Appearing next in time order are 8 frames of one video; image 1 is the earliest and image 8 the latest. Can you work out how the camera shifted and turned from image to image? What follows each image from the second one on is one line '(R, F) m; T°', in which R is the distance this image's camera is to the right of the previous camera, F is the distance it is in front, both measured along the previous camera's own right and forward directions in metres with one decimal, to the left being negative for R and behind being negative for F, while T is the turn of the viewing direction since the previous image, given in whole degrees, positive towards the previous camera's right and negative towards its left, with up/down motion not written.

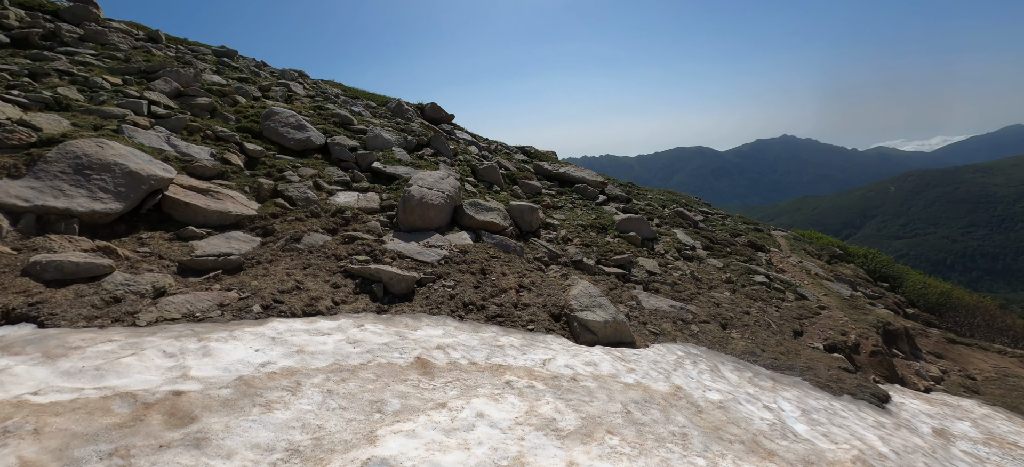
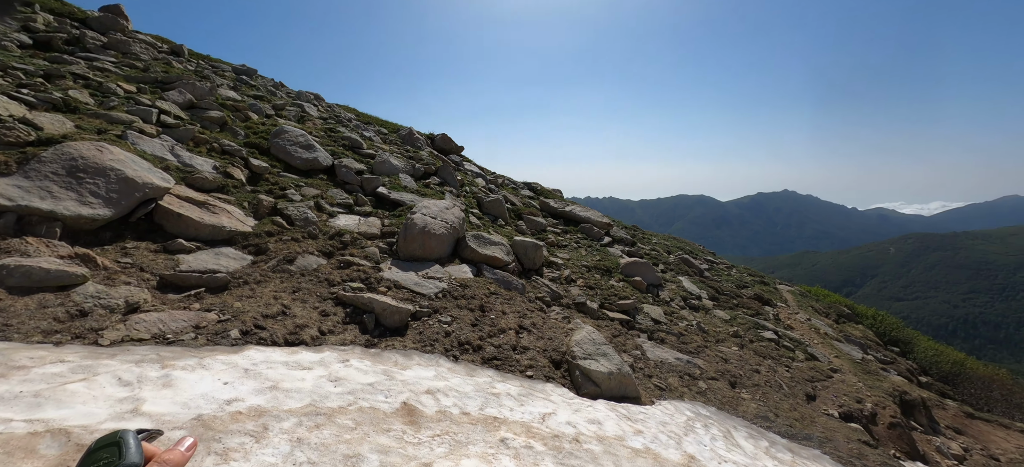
(-0.1, +0.4) m; 0°
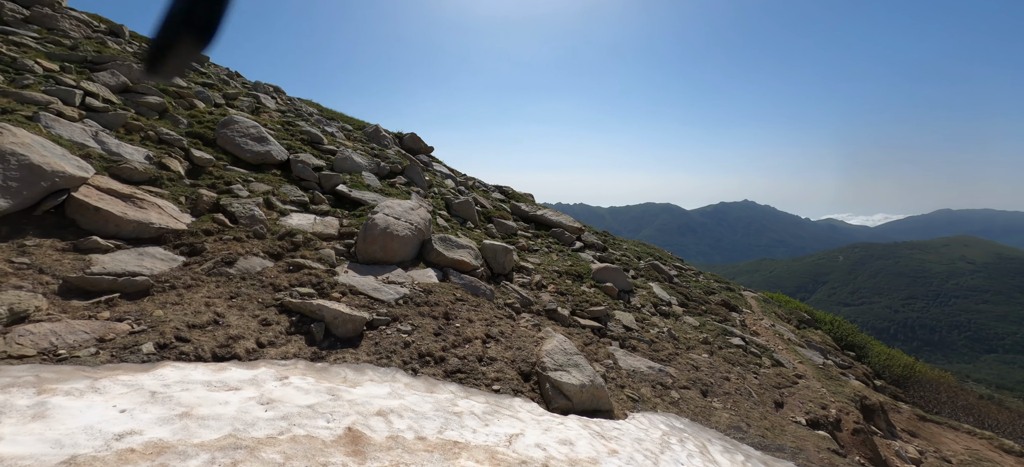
(+0.1, +0.5) m; +4°
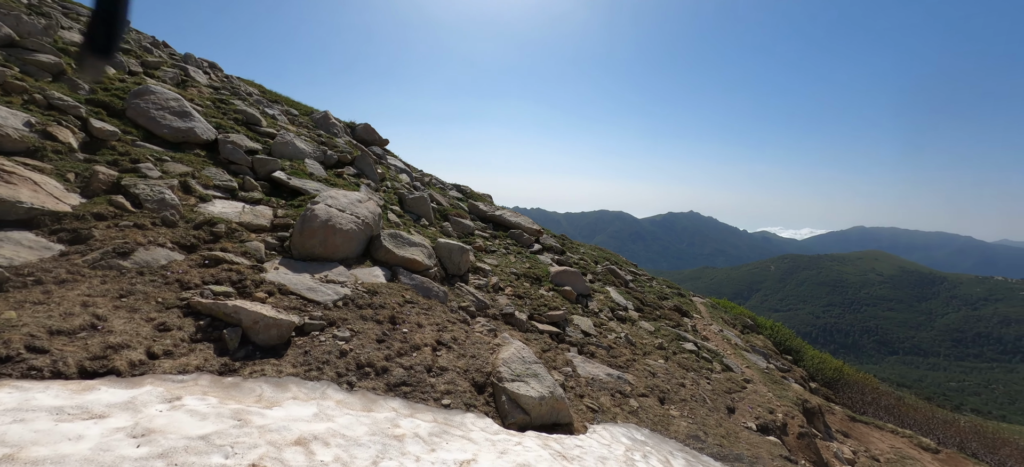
(0.0, +0.6) m; +6°
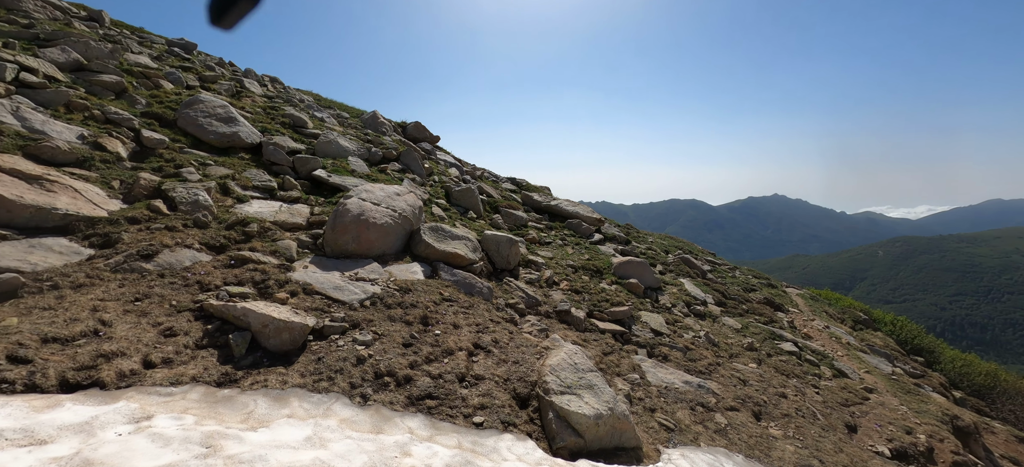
(+0.3, +1.0) m; -9°
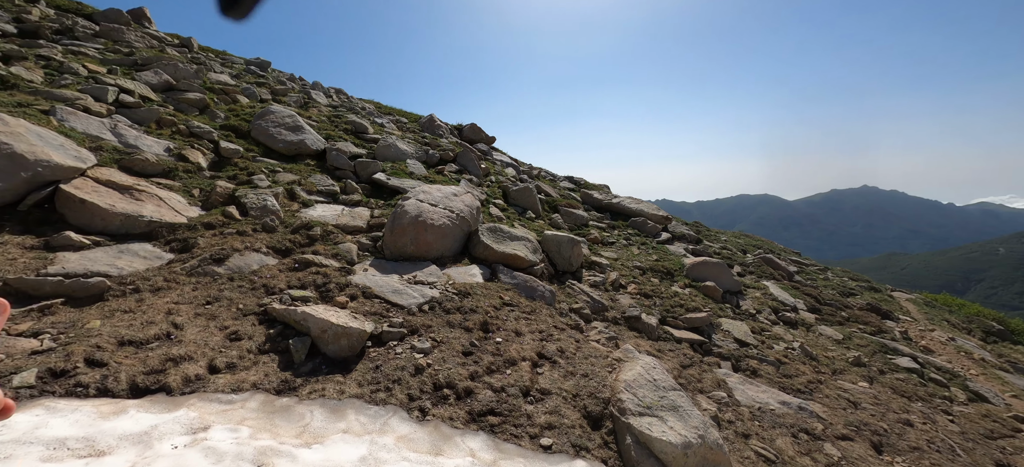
(-0.1, +0.4) m; -8°
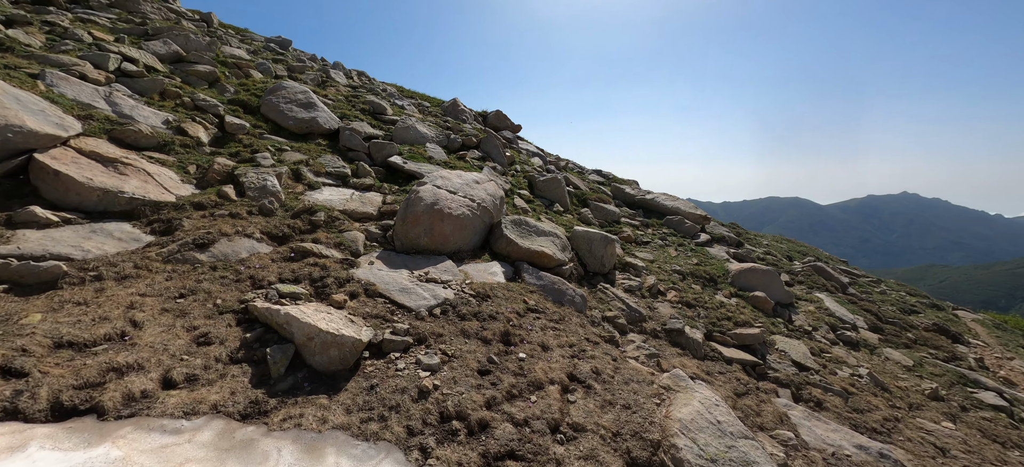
(-0.1, +0.9) m; -3°
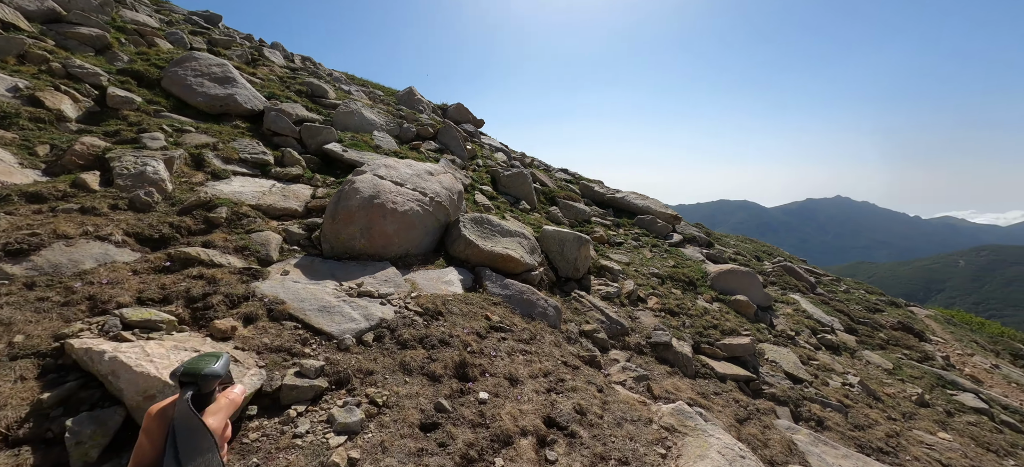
(0.0, +1.1) m; +5°
